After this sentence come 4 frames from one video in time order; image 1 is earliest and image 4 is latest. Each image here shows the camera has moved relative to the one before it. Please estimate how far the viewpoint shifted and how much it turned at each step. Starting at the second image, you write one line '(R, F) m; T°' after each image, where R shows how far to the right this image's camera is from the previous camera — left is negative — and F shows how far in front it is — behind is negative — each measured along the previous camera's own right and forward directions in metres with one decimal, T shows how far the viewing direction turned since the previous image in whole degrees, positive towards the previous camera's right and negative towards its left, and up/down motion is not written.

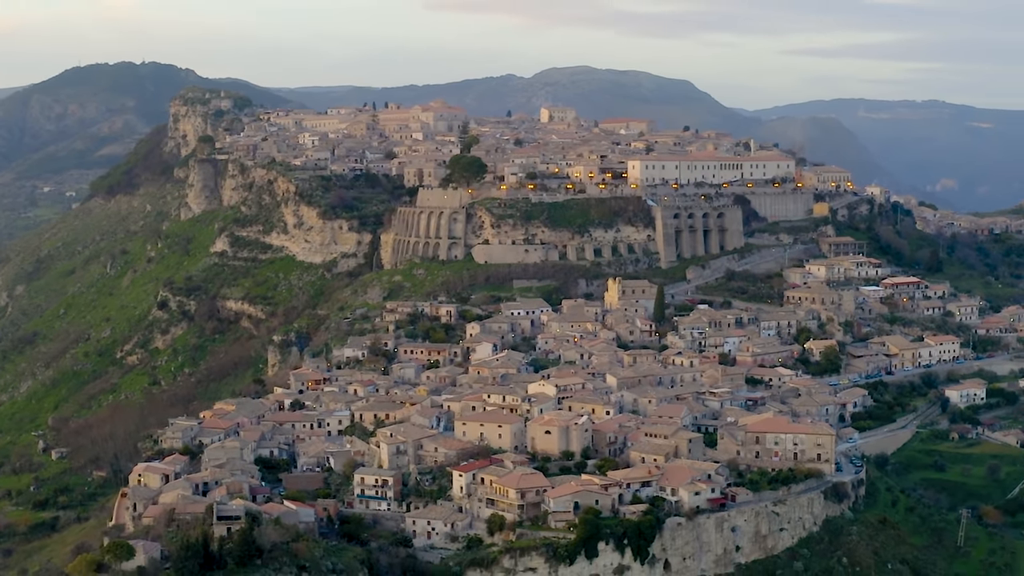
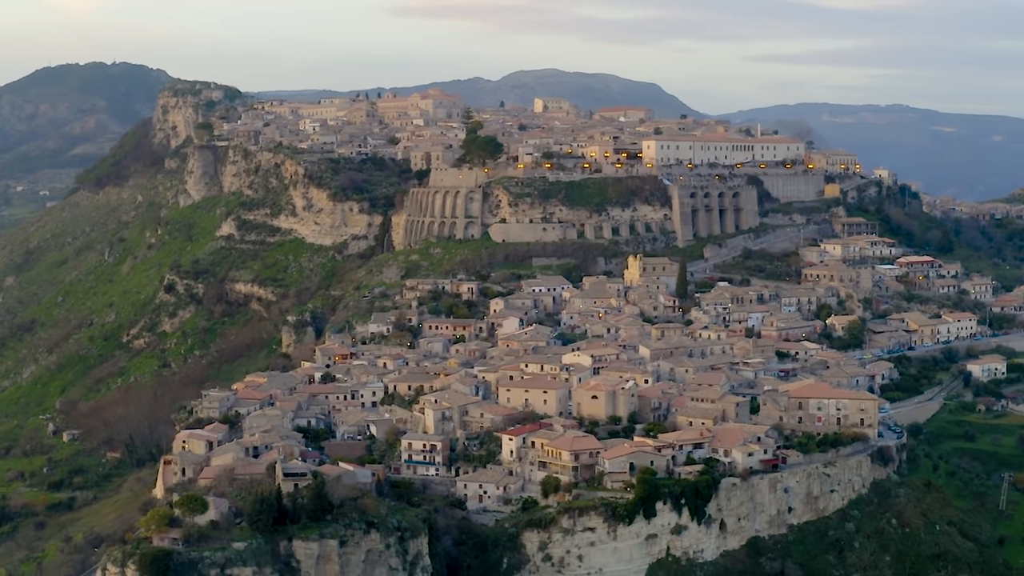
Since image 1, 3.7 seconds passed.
(-2.3, +0.1) m; +2°
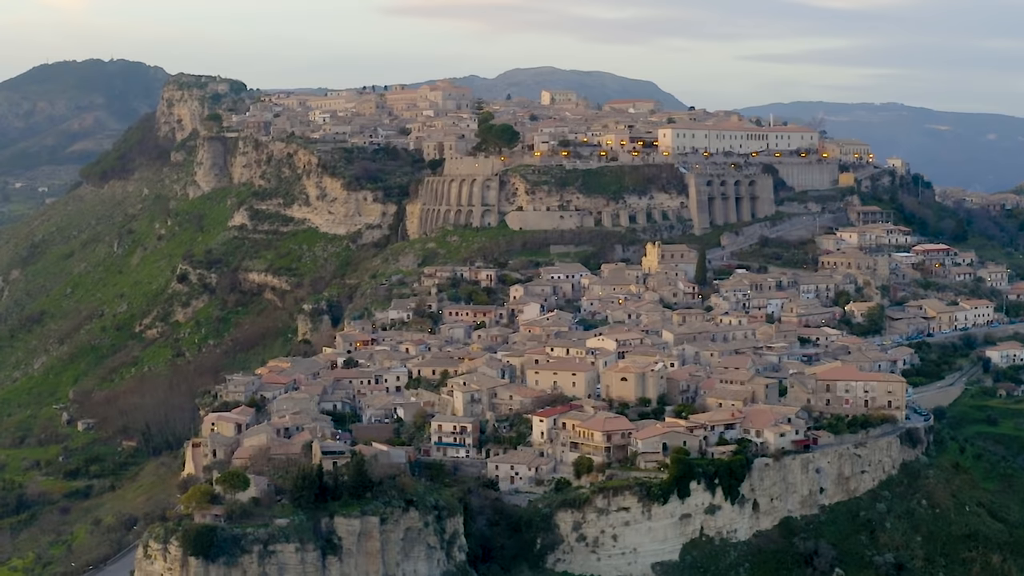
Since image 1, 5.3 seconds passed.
(-1.0, 0.0) m; 0°
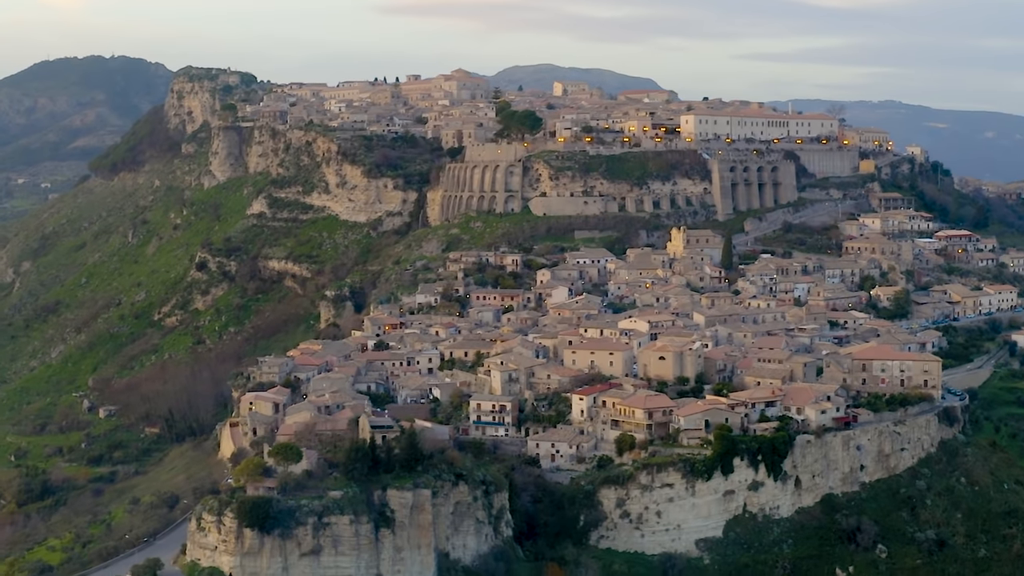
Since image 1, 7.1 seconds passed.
(-1.1, 0.0) m; 0°
